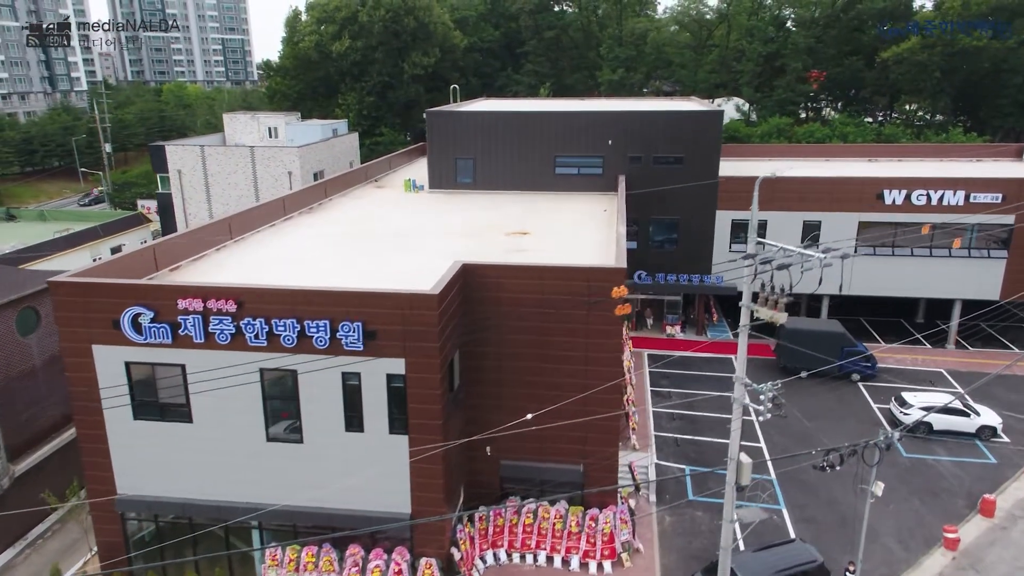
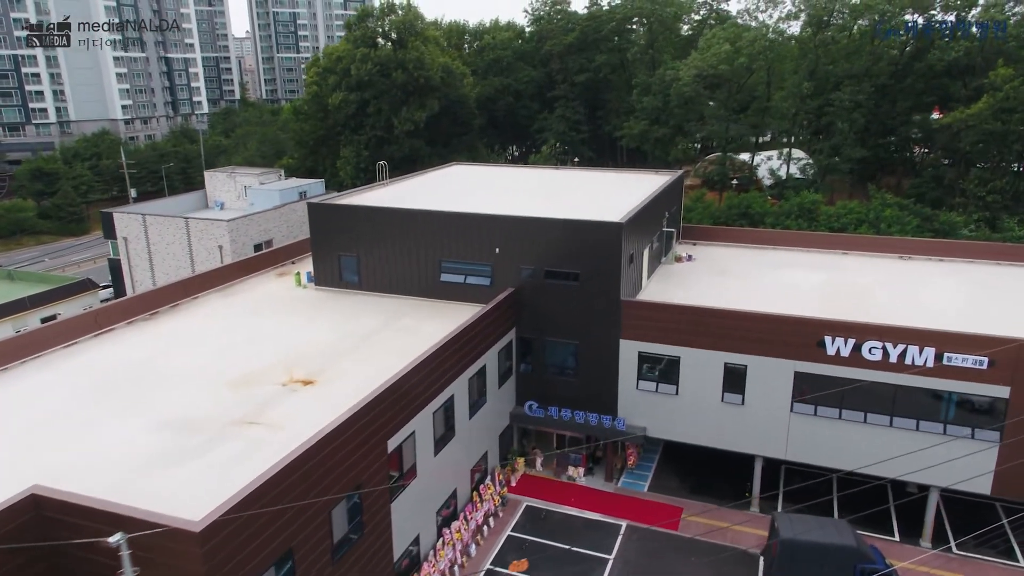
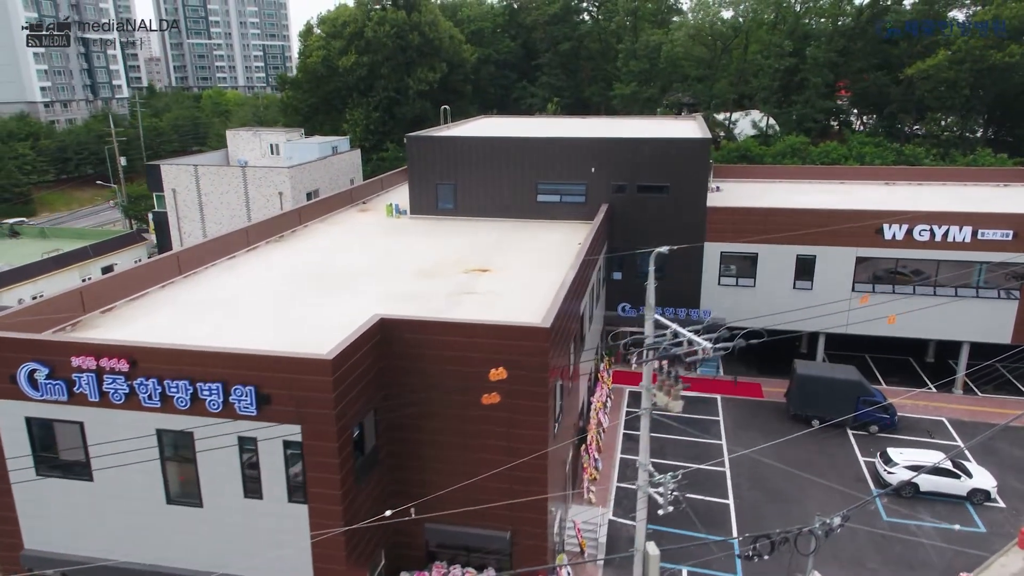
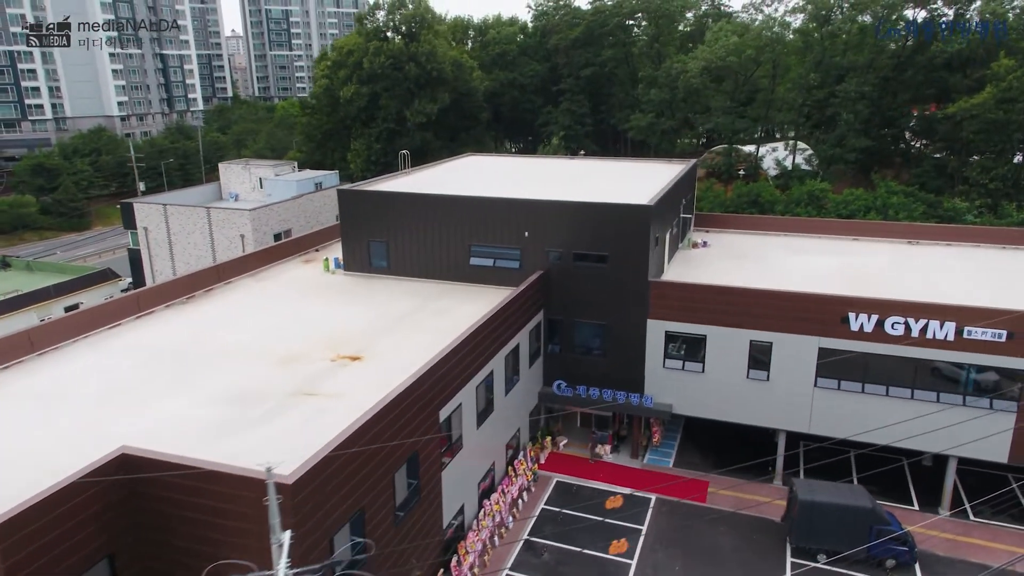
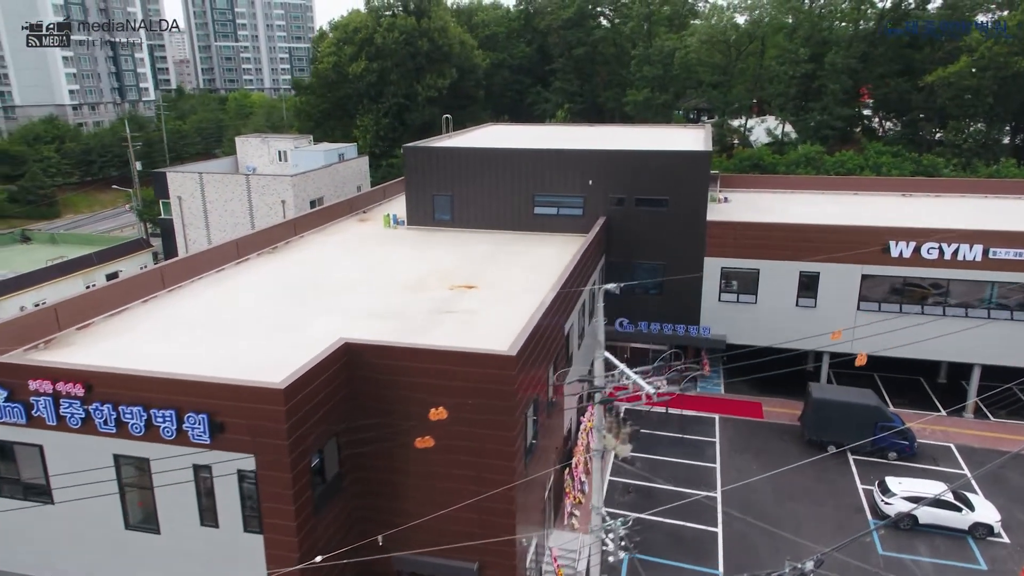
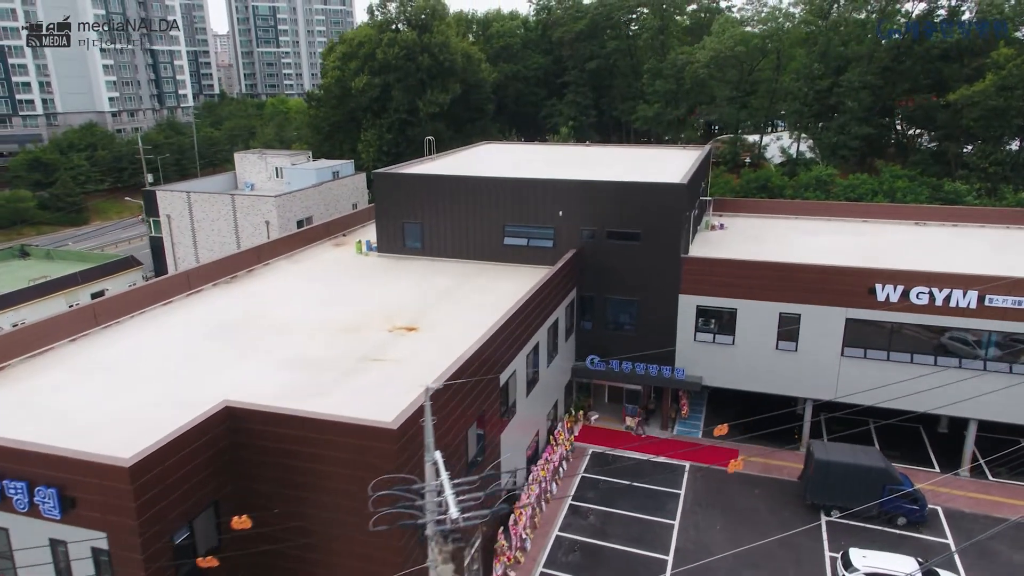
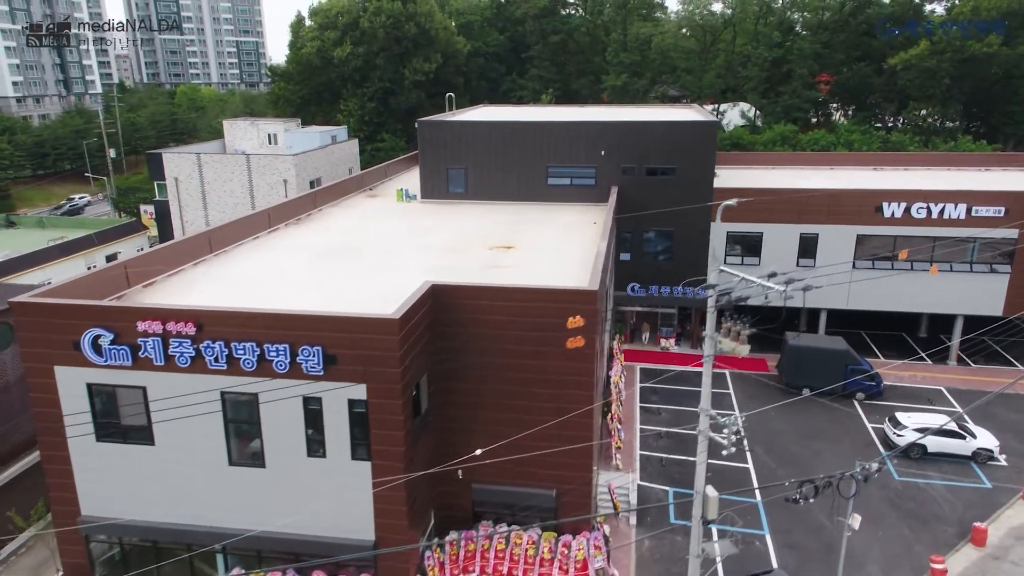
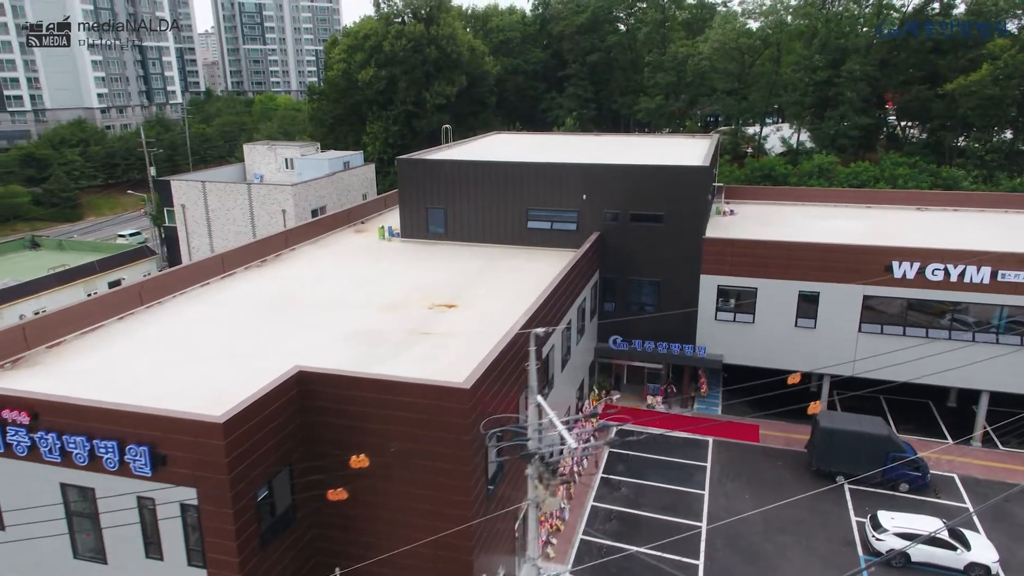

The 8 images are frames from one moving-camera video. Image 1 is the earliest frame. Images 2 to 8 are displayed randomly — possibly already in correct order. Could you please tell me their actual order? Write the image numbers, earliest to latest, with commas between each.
7, 3, 5, 8, 6, 4, 2
